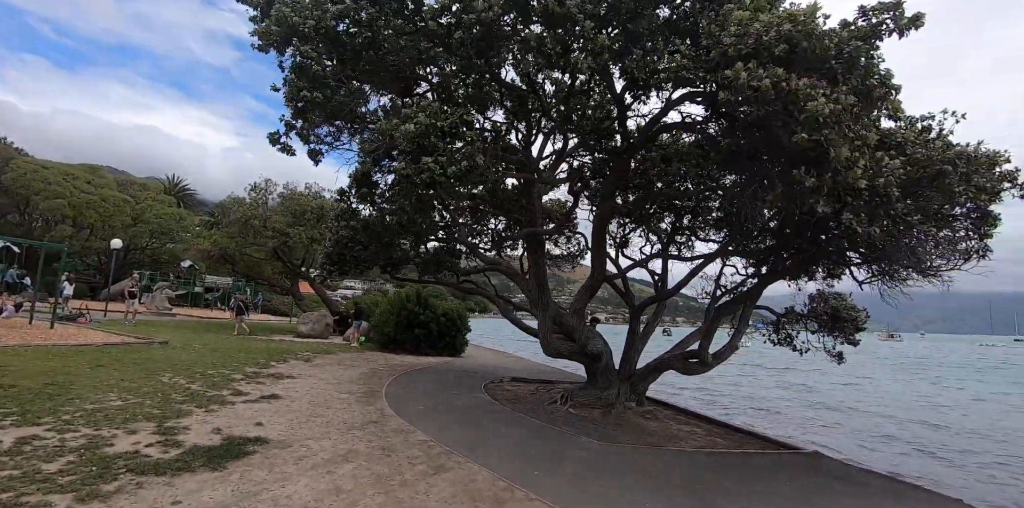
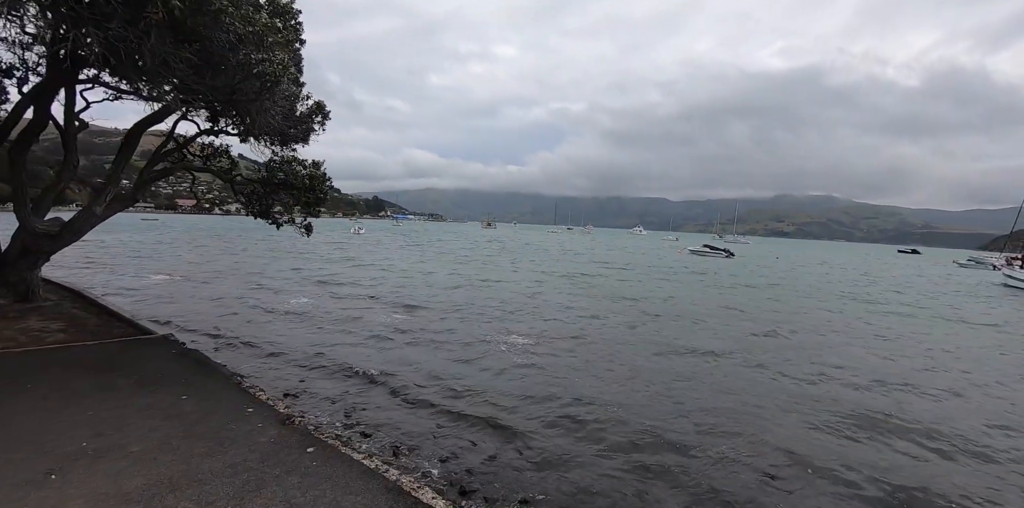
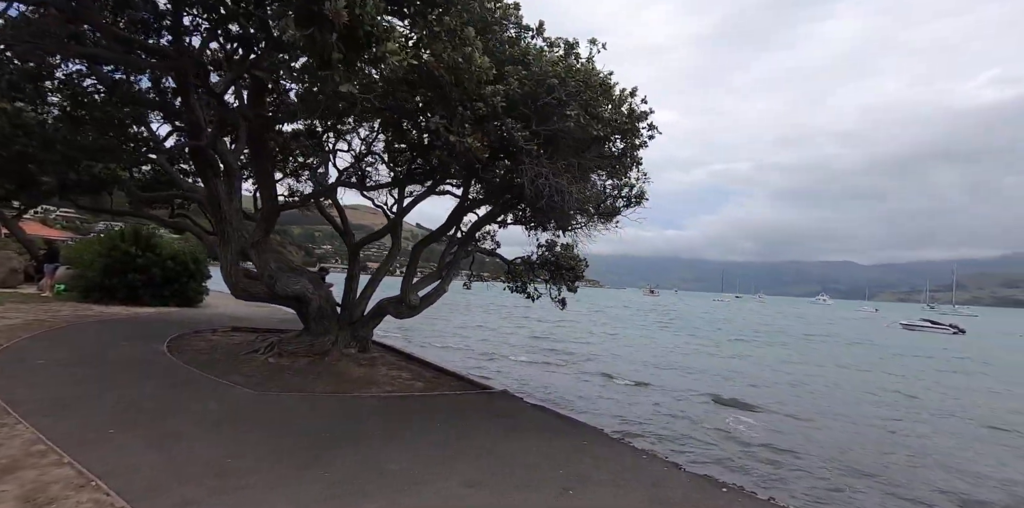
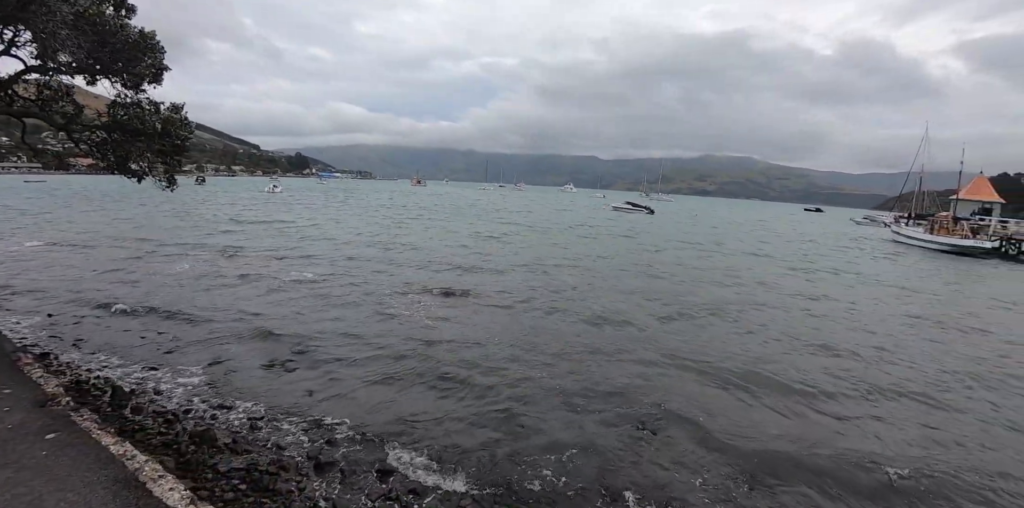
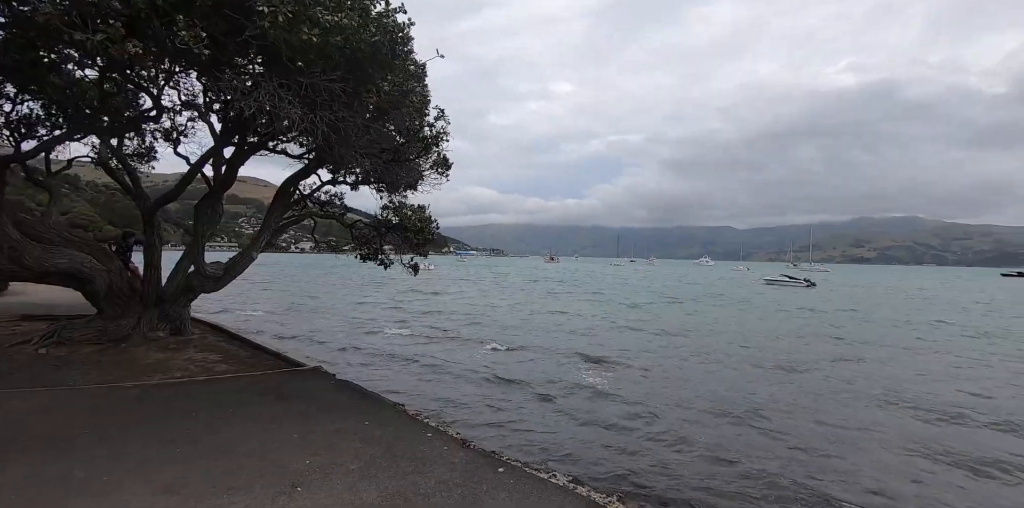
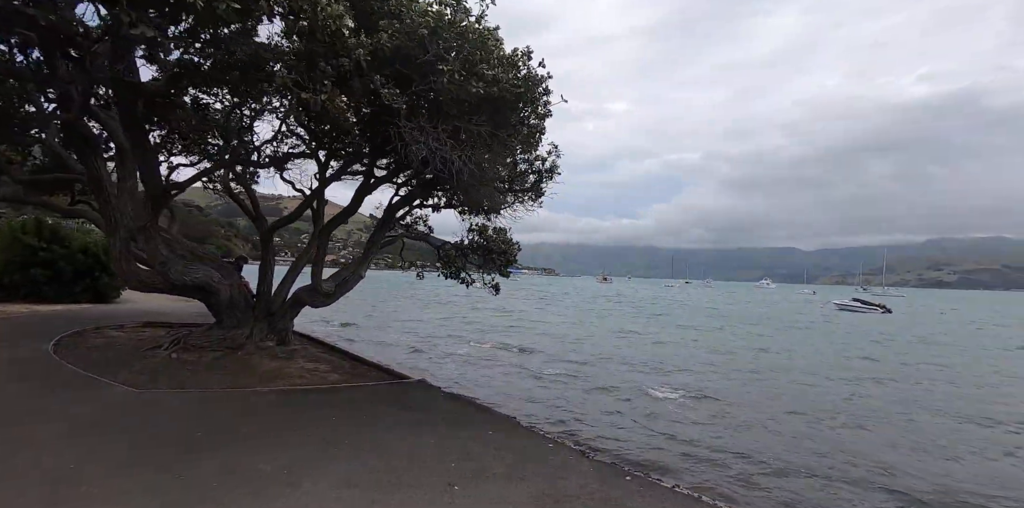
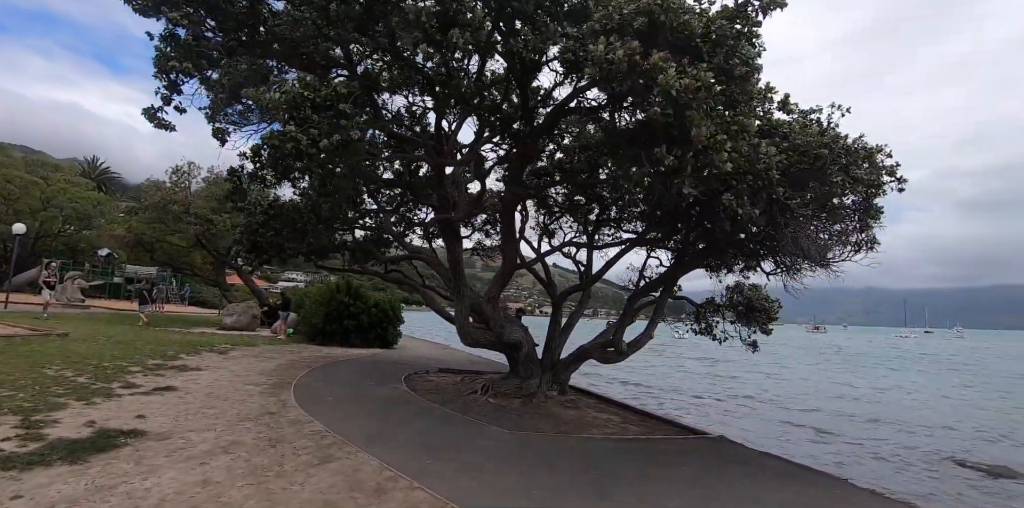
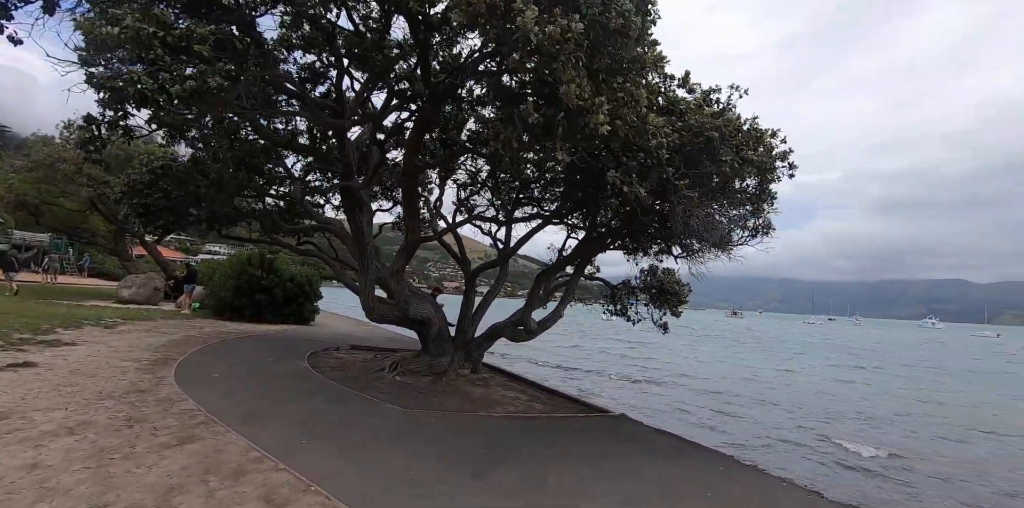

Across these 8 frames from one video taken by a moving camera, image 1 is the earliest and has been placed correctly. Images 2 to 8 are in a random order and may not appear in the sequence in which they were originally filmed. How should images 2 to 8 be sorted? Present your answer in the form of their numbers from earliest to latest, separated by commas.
7, 8, 3, 6, 5, 2, 4
